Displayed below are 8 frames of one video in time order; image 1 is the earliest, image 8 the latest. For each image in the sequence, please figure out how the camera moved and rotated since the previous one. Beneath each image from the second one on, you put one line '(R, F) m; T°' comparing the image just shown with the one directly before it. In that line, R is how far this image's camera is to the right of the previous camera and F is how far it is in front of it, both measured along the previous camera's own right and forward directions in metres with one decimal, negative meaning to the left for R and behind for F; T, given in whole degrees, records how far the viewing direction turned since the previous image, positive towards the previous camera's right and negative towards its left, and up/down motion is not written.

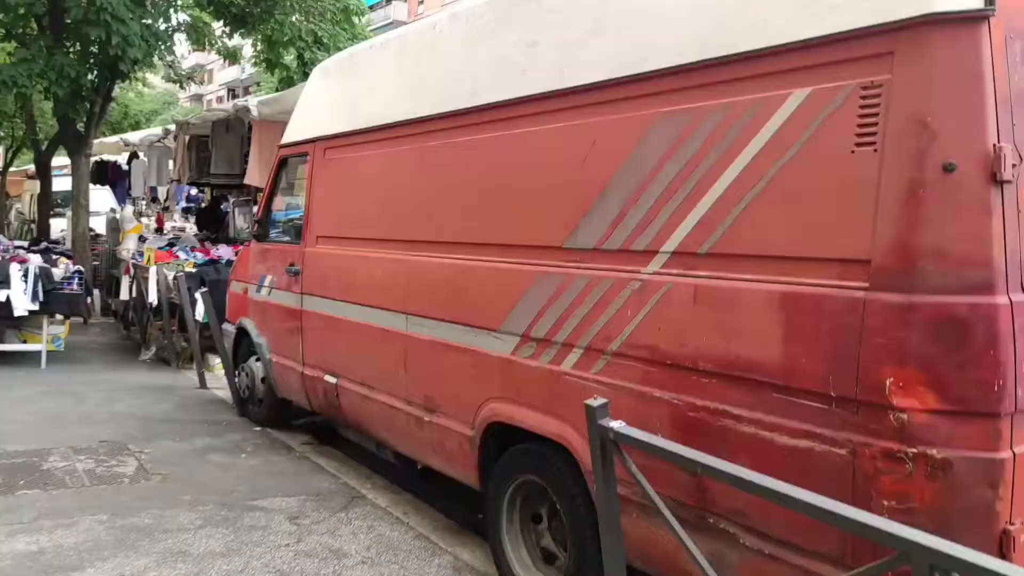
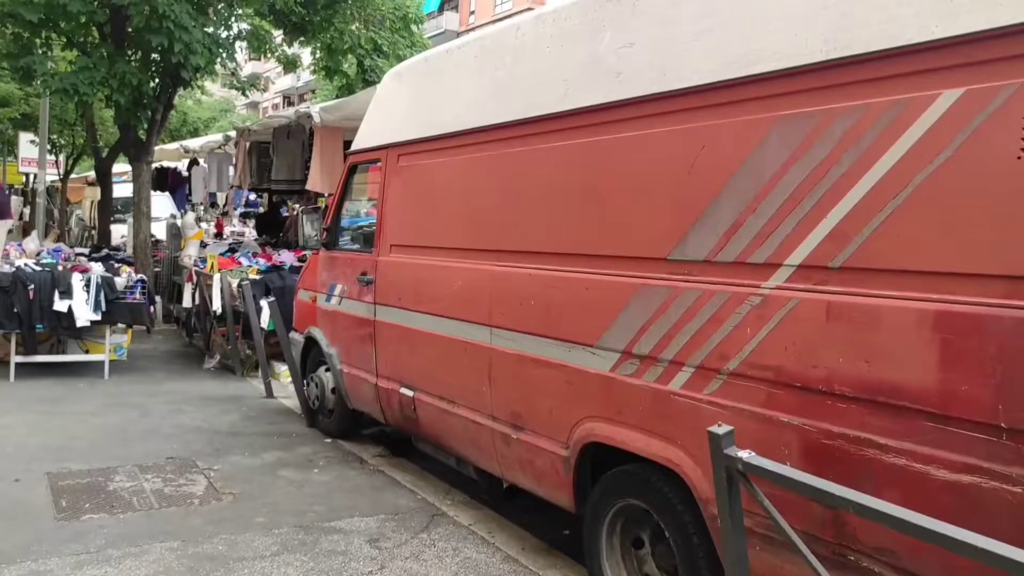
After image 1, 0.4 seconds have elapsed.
(-0.2, +0.2) m; -3°
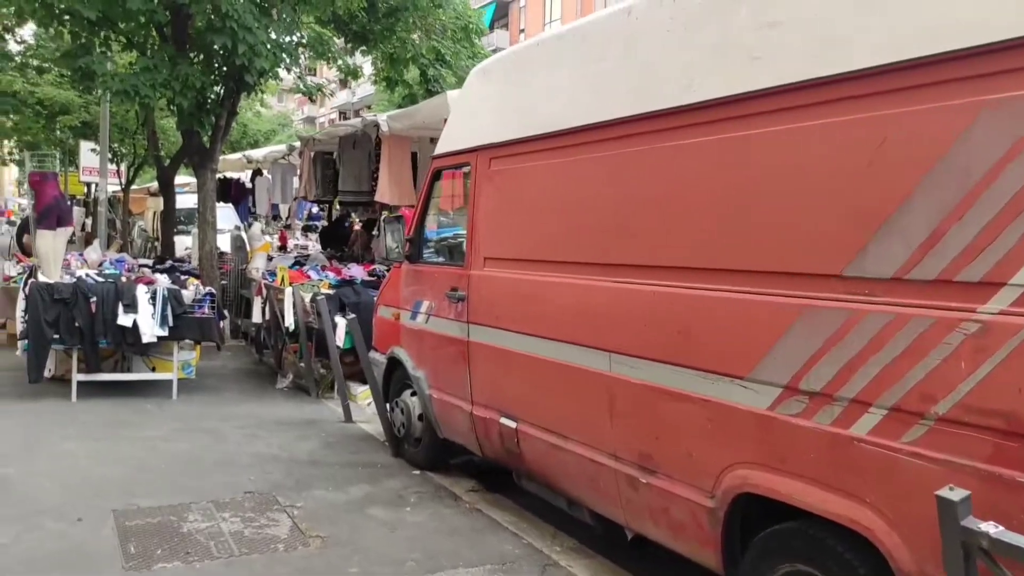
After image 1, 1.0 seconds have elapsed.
(-0.3, +0.5) m; -3°
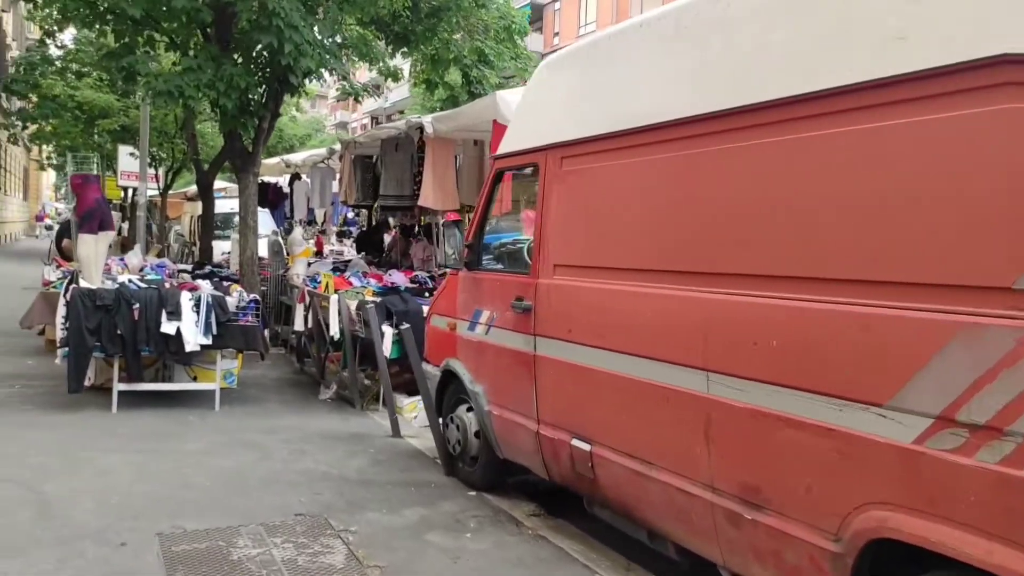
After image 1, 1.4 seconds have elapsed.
(-0.2, +0.3) m; -2°
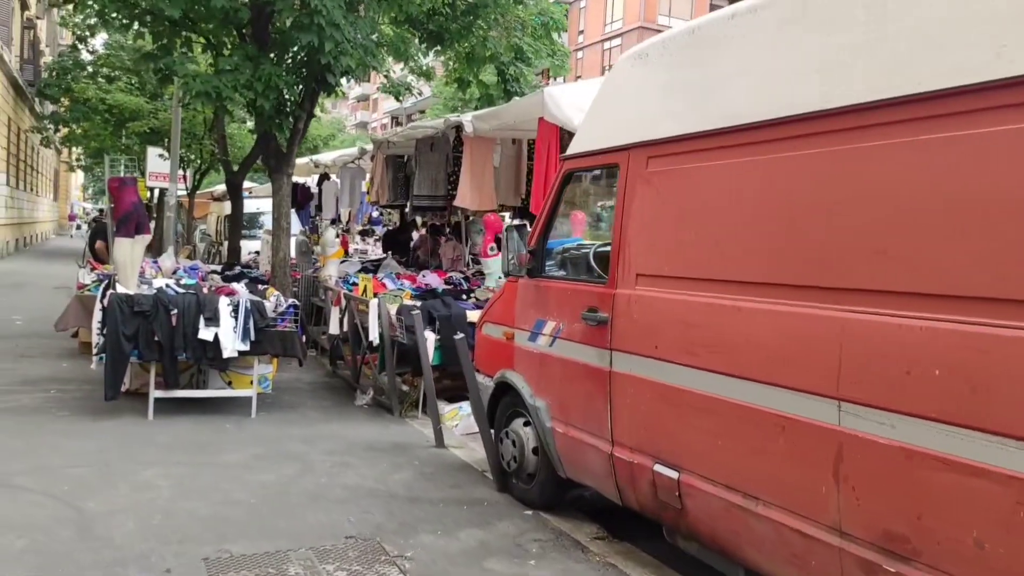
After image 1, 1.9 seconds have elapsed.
(-0.2, +0.3) m; -1°
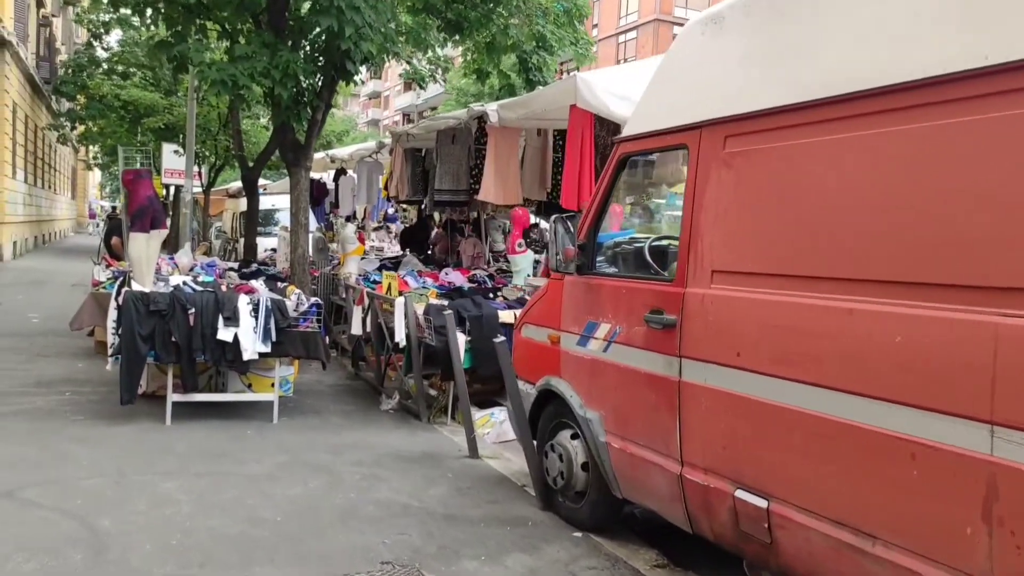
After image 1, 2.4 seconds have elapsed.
(-0.1, +0.4) m; -1°
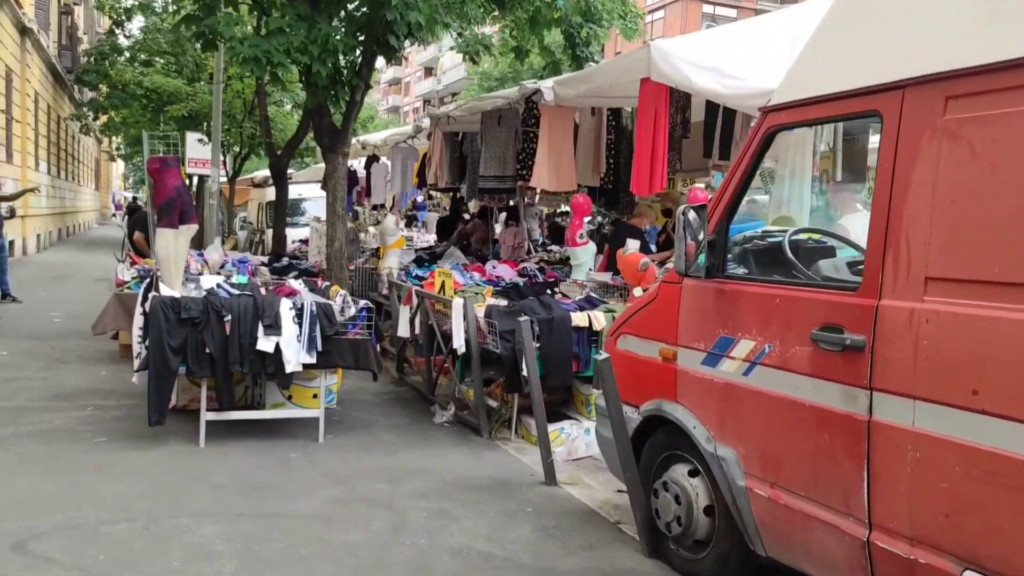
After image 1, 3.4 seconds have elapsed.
(-0.3, +0.8) m; -1°
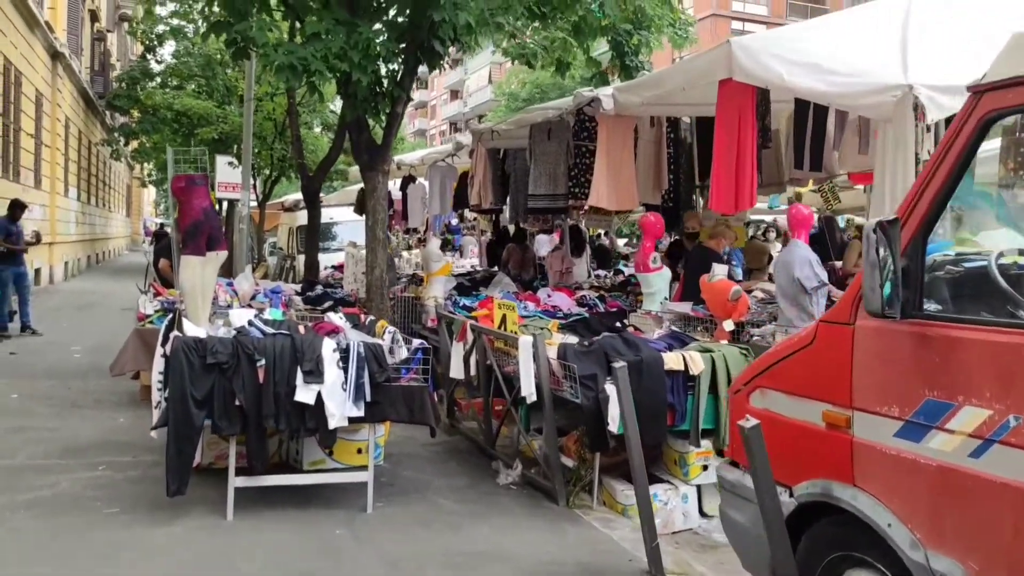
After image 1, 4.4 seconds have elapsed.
(-0.3, +0.9) m; -2°
